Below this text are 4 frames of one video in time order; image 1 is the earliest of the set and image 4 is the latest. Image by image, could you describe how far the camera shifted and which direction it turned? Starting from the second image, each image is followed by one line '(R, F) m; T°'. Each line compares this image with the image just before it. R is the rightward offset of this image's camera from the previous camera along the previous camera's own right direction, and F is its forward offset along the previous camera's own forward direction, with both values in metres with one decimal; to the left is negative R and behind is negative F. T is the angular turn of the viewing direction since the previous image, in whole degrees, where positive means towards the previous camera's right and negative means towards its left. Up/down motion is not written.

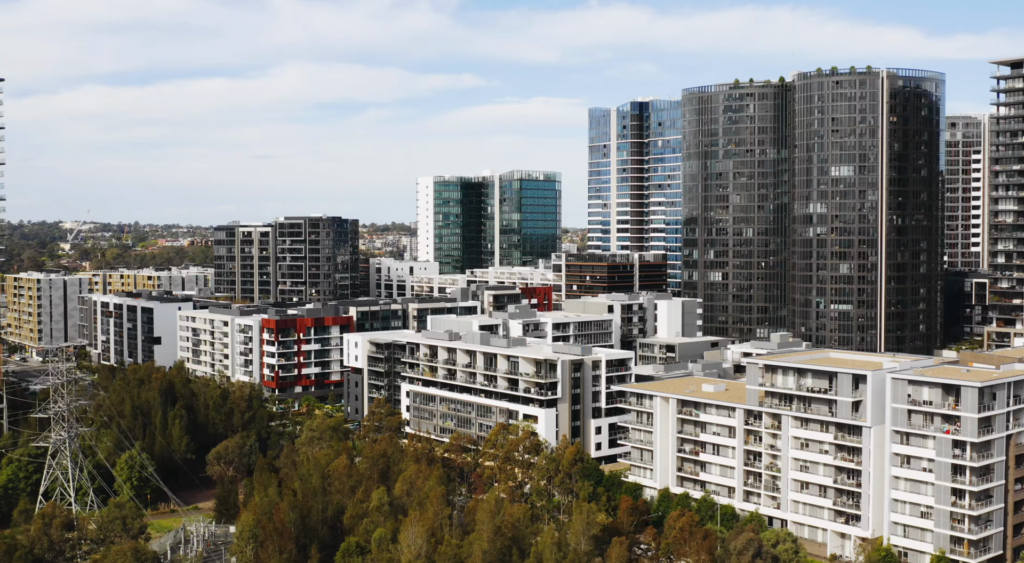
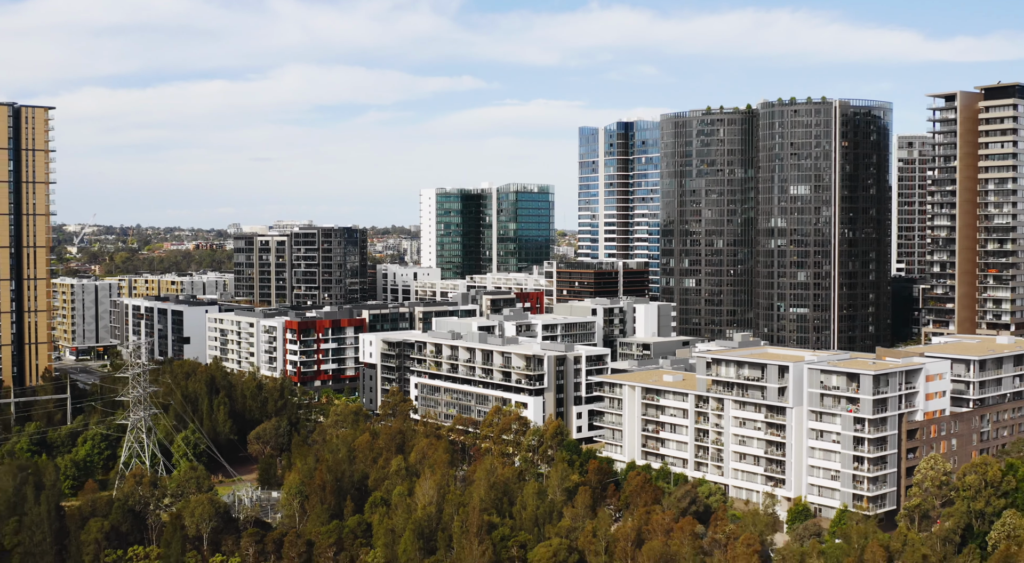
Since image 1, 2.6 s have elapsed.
(+0.5, -15.5) m; 0°
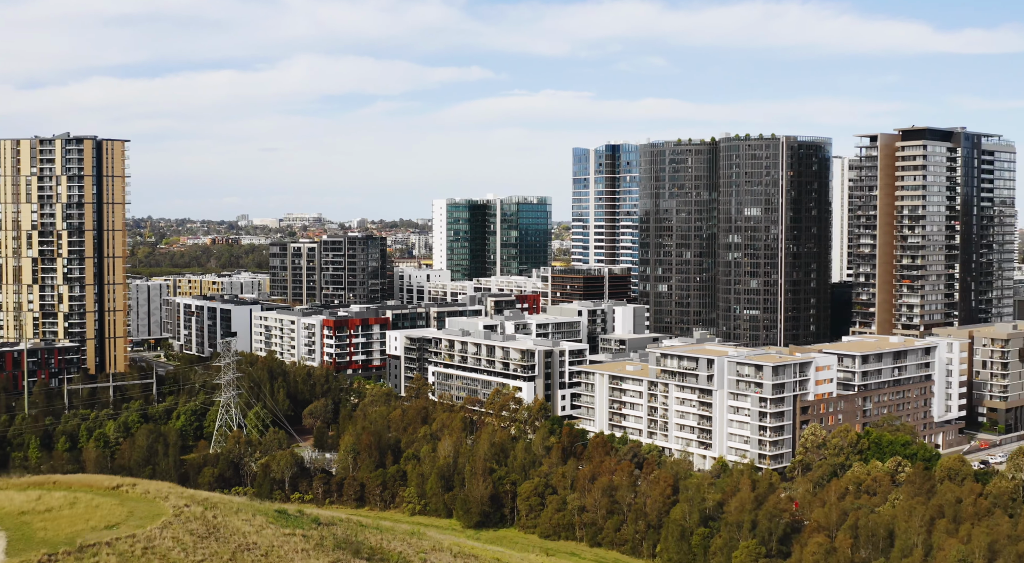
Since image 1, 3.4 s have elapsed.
(+0.8, -27.3) m; 0°
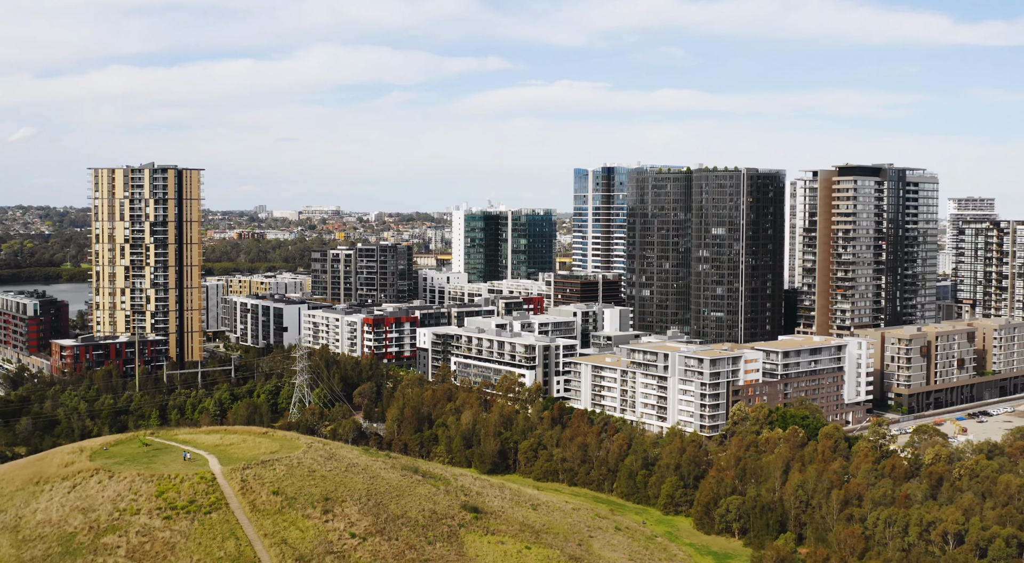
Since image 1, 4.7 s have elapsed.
(+1.1, -35.0) m; -1°
